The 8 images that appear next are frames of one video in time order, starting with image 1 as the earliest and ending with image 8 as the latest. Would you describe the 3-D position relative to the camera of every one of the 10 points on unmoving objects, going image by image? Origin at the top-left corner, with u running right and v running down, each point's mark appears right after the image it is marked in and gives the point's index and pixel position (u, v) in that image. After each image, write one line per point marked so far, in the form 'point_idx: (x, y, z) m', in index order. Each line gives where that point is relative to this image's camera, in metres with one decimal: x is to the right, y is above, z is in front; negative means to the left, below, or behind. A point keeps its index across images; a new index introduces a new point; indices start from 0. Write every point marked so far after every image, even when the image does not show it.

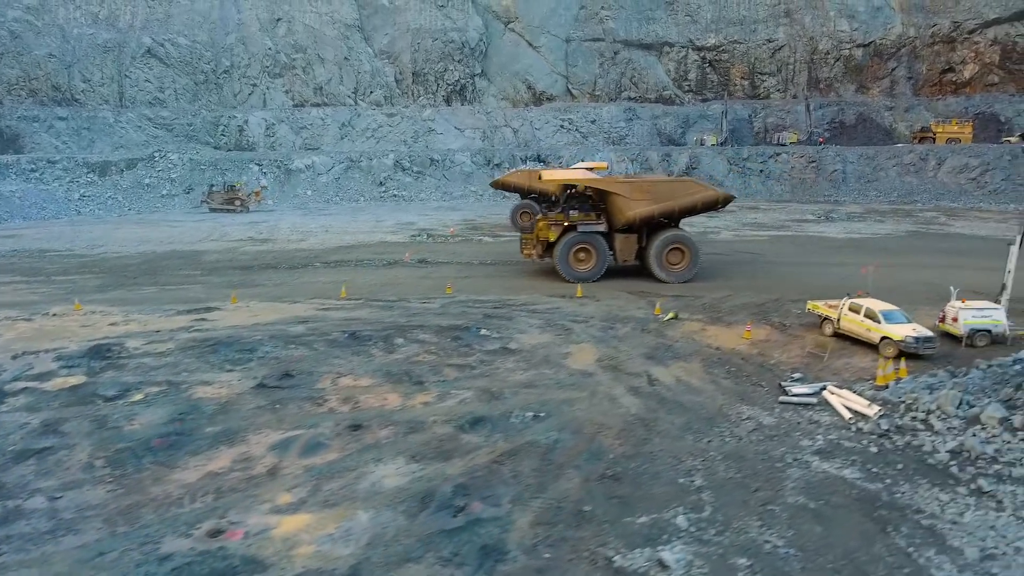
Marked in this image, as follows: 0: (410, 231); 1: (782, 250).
0: (-3.0, +1.8, +18.5) m
1: (+6.1, +0.9, +14.1) m
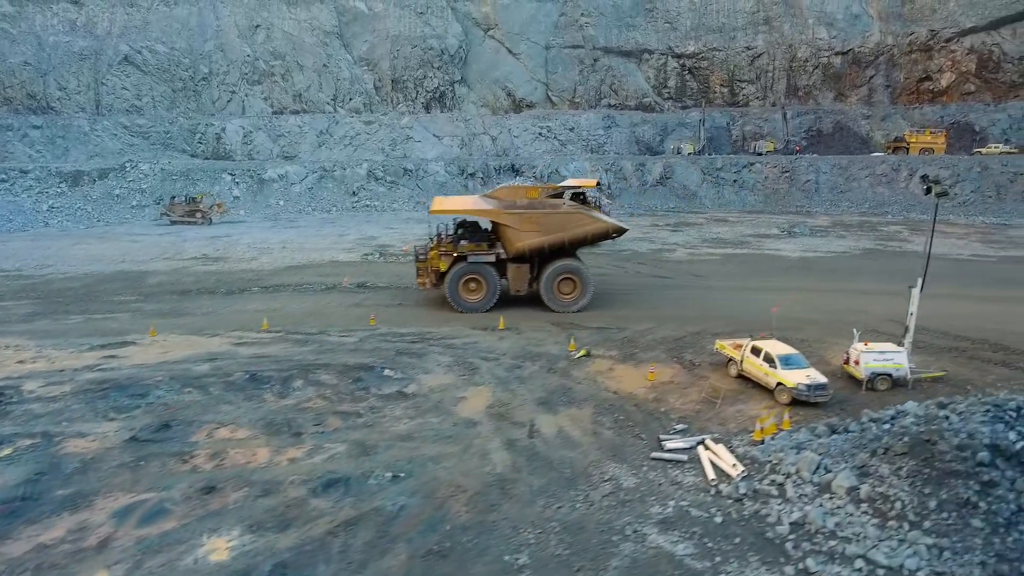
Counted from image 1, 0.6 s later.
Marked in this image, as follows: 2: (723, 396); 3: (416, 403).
0: (-4.2, +1.3, +18.4) m
1: (+4.8, +0.4, +14.0) m
2: (+2.4, -1.2, +7.2) m
3: (-1.1, -1.3, +7.2) m
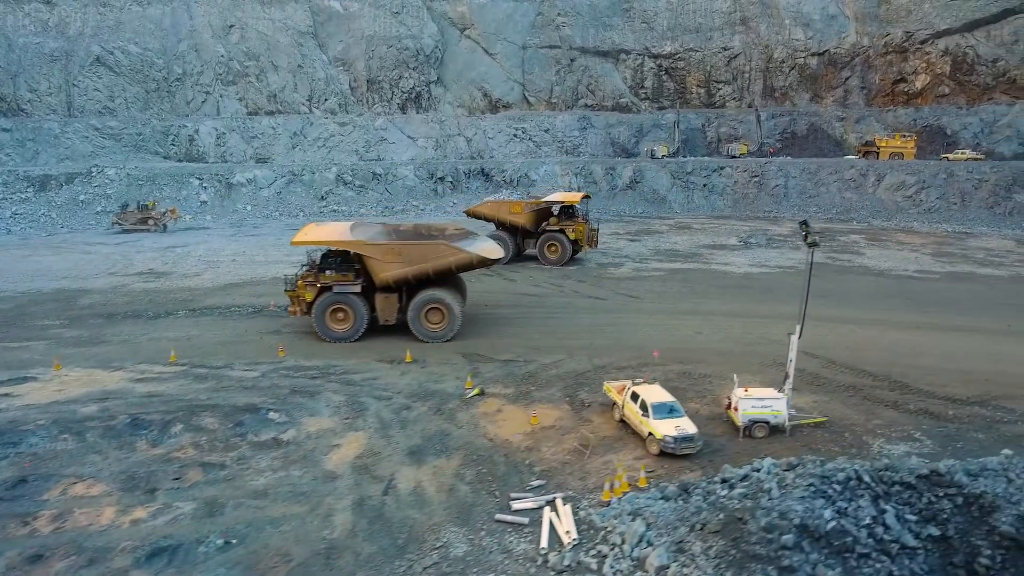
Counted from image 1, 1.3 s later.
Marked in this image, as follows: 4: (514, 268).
0: (-5.6, +0.9, +18.3) m
1: (+3.4, -0.1, +14.0) m
2: (+1.0, -1.8, +7.2) m
3: (-2.5, -1.9, +7.1) m
4: (+0.1, +0.5, +16.4) m
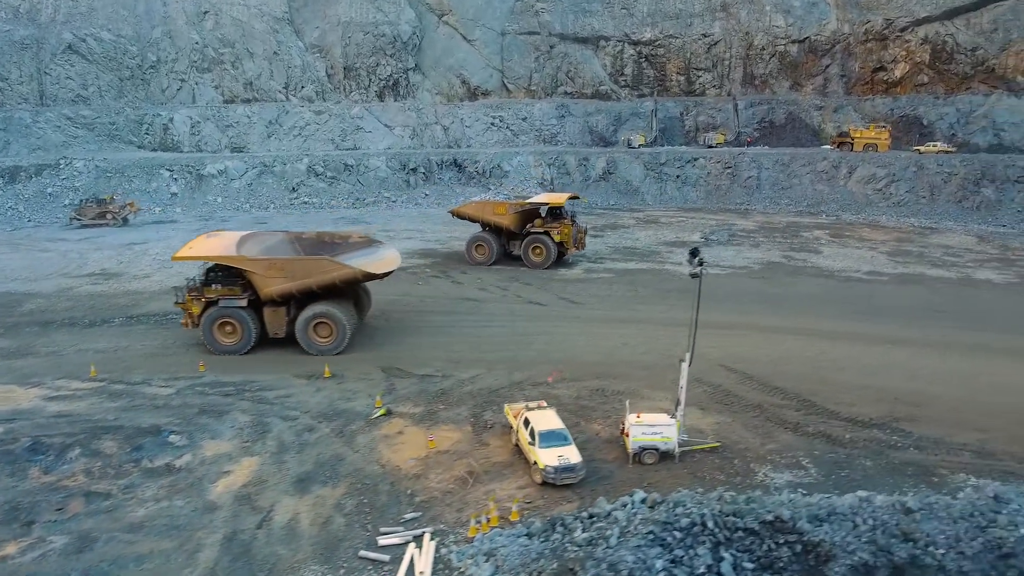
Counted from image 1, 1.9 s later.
0: (-6.9, +0.9, +18.3) m
1: (+2.1, -0.2, +13.9) m
2: (-0.3, -2.1, +7.2) m
3: (-3.8, -2.2, +7.2) m
4: (-1.2, +0.5, +16.3) m
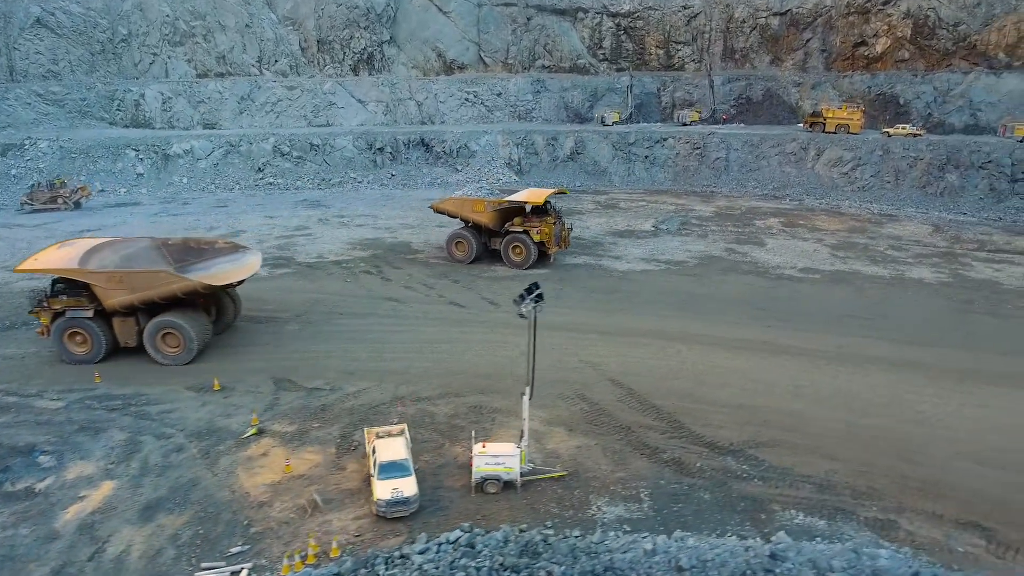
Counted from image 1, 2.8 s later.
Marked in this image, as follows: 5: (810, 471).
0: (-8.6, +1.2, +18.4) m
1: (+0.4, -0.2, +13.9) m
2: (-2.1, -2.5, +7.4) m
3: (-5.6, -2.5, +7.4) m
4: (-2.9, +0.6, +16.4) m
5: (+3.6, -2.2, +7.7) m
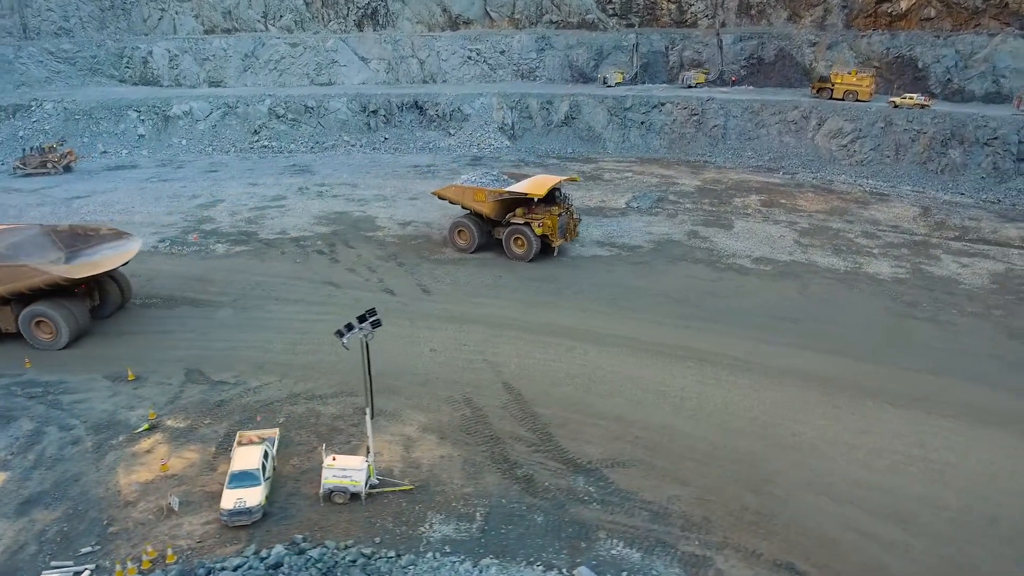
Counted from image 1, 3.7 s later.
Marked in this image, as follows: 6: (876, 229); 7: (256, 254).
0: (-9.6, +2.1, +18.9) m
1: (-1.0, +0.1, +14.0) m
2: (-4.0, -2.7, +7.9) m
3: (-7.5, -2.6, +8.1) m
4: (-4.1, +1.2, +16.6) m
5: (+1.8, -2.6, +7.8) m
6: (+10.1, +1.6, +17.4) m
7: (-6.4, +0.9, +15.8) m
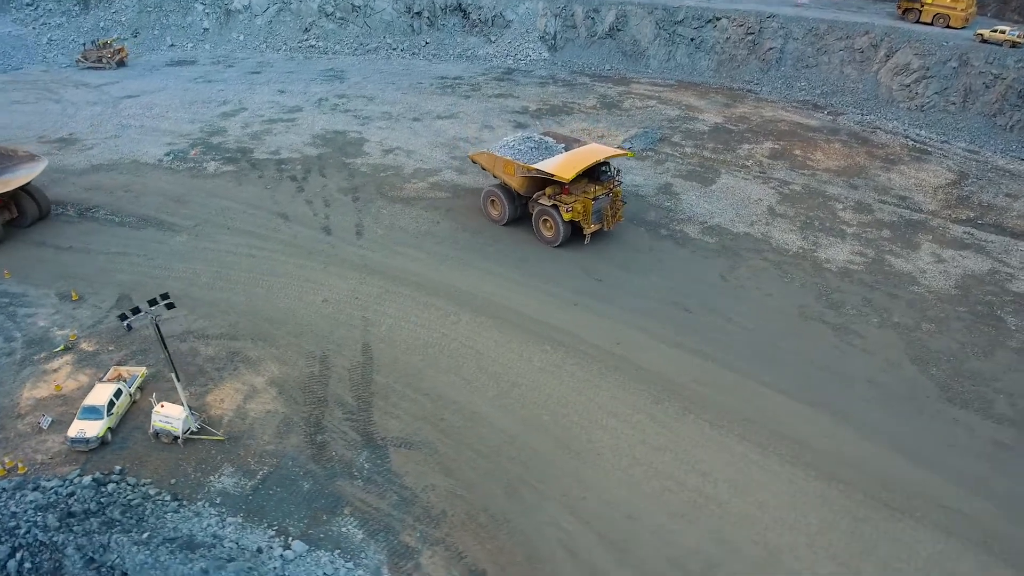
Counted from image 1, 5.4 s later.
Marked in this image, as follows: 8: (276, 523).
0: (-9.9, +5.2, +20.4) m
1: (-2.6, +1.4, +14.6) m
2: (-7.0, -2.1, +9.7) m
3: (-10.3, -1.6, +10.6) m
4: (-5.0, +3.3, +17.4) m
5: (-1.3, -2.6, +8.5) m
6: (+9.0, +2.2, +15.6) m
7: (-7.5, +3.0, +17.1) m
8: (-3.0, -3.0, +8.0) m
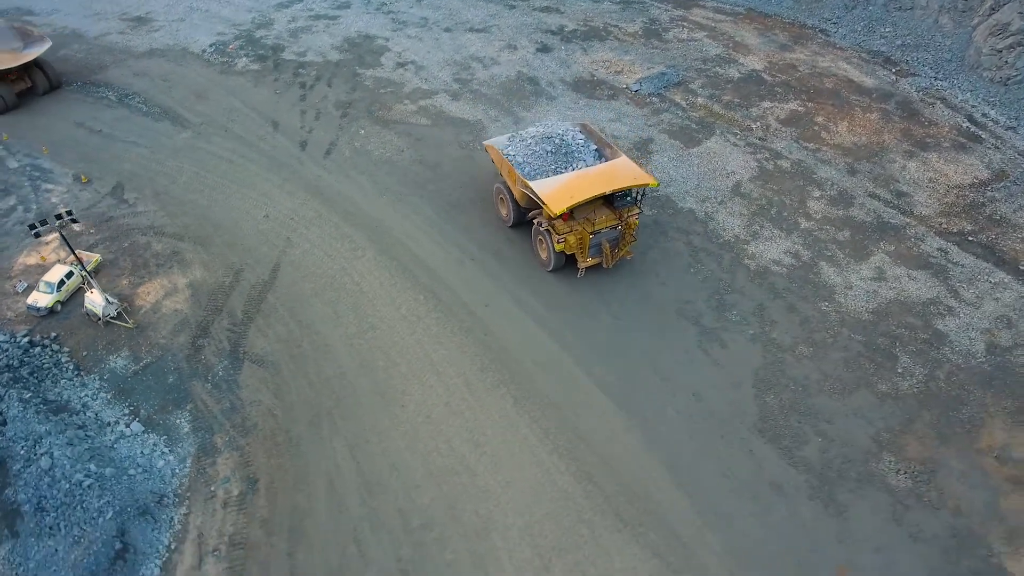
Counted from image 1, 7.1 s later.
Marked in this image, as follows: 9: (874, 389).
0: (-8.7, +9.3, +21.8) m
1: (-3.6, +3.3, +15.5) m
2: (-9.4, 0.0, +12.4) m
3: (-12.4, +1.3, +13.8) m
4: (-5.0, +6.1, +18.3) m
5: (-4.3, -1.8, +10.3) m
6: (+7.9, +2.1, +14.1) m
7: (-7.5, +6.3, +18.6) m
8: (-6.1, -1.9, +10.2) m
9: (+5.9, -1.6, +10.2) m
